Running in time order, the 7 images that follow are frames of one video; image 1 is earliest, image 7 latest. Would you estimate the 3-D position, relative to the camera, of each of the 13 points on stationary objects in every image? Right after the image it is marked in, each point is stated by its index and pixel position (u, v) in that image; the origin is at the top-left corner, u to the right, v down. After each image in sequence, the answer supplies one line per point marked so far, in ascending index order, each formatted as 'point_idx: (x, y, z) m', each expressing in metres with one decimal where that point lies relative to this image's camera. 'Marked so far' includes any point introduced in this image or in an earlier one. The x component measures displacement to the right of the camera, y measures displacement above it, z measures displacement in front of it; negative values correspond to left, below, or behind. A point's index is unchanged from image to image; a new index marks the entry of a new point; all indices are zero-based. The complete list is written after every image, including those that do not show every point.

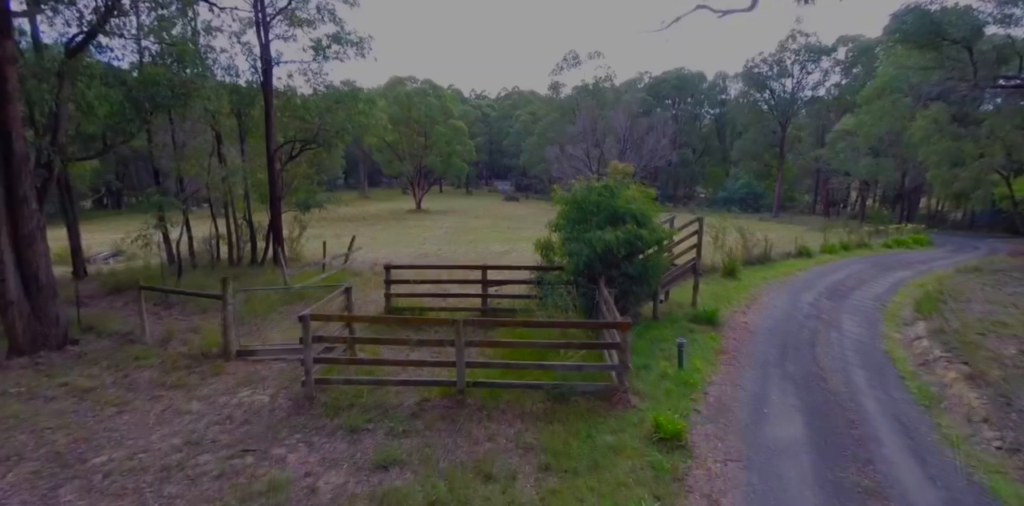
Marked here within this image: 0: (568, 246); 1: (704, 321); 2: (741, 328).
0: (+1.0, +0.1, +9.0) m
1: (+3.7, -1.3, +9.9) m
2: (+4.4, -1.4, +9.8) m
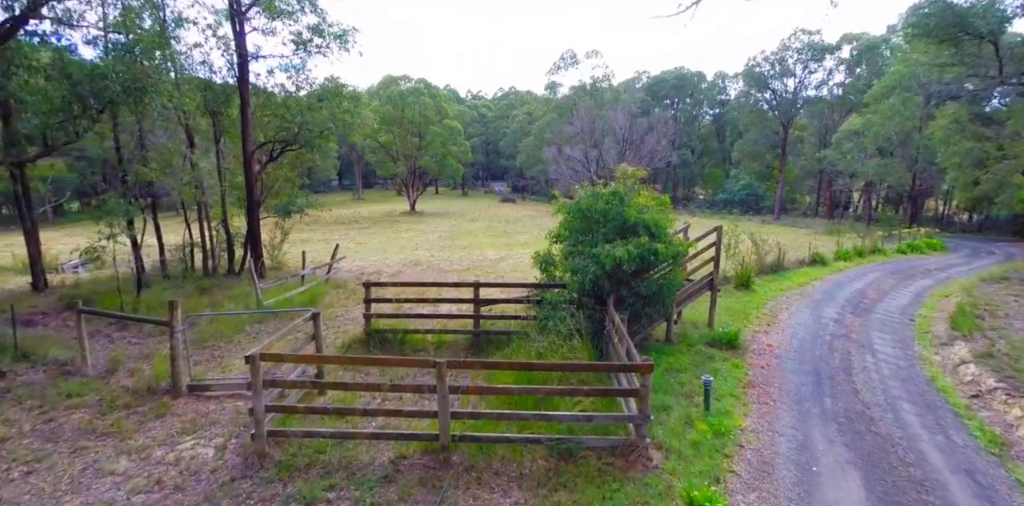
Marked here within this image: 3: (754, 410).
0: (+0.9, -0.1, +7.8) m
1: (+3.6, -1.6, +8.8) m
2: (+4.3, -1.7, +8.7) m
3: (+3.0, -2.0, +6.5) m
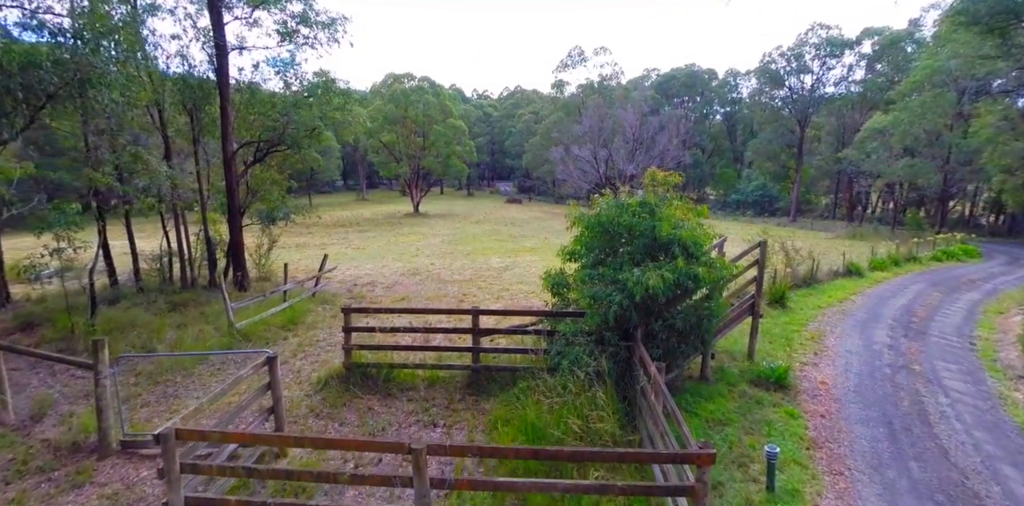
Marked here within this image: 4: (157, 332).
0: (+1.0, -0.4, +6.4) m
1: (+3.7, -1.9, +7.3) m
2: (+4.4, -2.0, +7.3) m
3: (+3.1, -2.3, +5.0) m
4: (-6.8, -1.5, +9.9) m
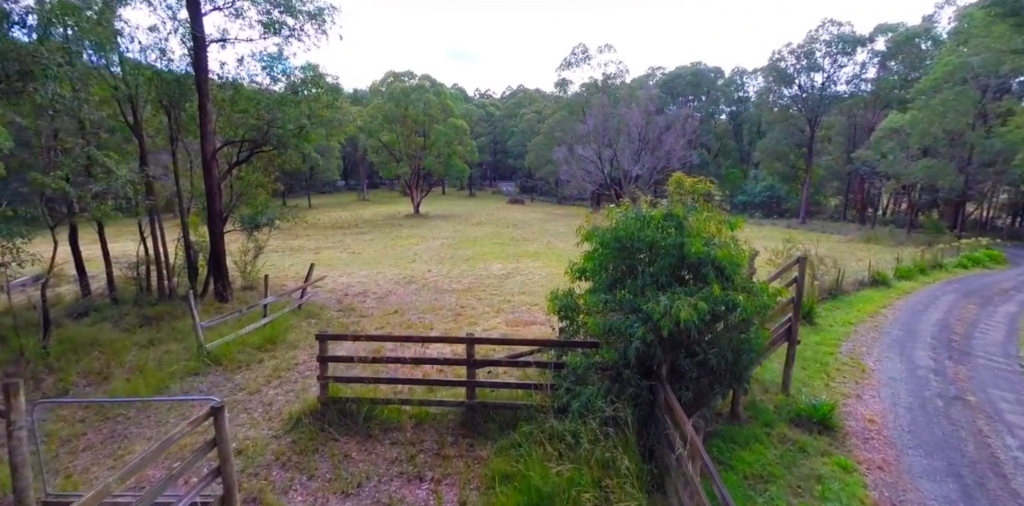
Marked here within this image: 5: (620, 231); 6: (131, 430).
0: (+1.0, -0.7, +5.4) m
1: (+3.7, -2.1, +6.3) m
2: (+4.4, -2.2, +6.3) m
3: (+3.1, -2.5, +4.0) m
4: (-6.8, -1.7, +8.9) m
5: (+1.2, +0.2, +5.6) m
6: (-4.9, -2.2, +6.7) m
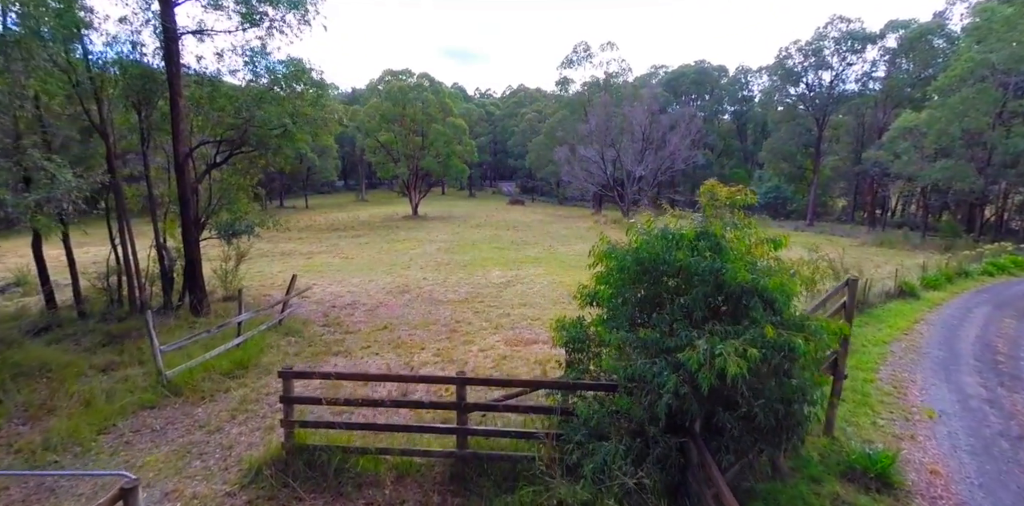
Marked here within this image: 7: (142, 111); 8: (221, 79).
0: (+1.0, -0.9, +4.4) m
1: (+3.7, -2.3, +5.3) m
2: (+4.4, -2.4, +5.2) m
3: (+3.0, -2.7, +3.0) m
4: (-6.8, -2.0, +7.9) m
5: (+1.2, 0.0, +4.6) m
6: (-4.9, -2.5, +5.7) m
7: (-8.5, +3.2, +11.9) m
8: (-6.9, +4.2, +12.4) m
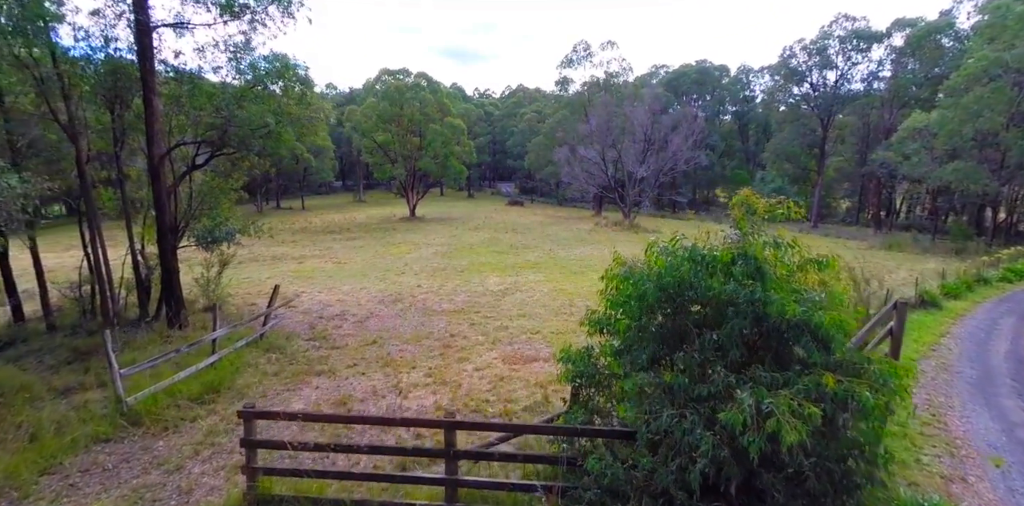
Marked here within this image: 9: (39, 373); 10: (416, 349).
0: (+1.0, -1.1, +3.6) m
1: (+3.7, -2.5, +4.5) m
2: (+4.3, -2.6, +4.5) m
3: (+3.0, -2.9, +2.2) m
4: (-6.8, -2.1, +7.2) m
5: (+1.1, -0.2, +3.8) m
6: (-4.9, -2.7, +4.9) m
7: (-8.5, +3.1, +11.1) m
8: (-7.0, +4.0, +11.6) m
9: (-7.8, -2.0, +8.6) m
10: (-1.9, -1.9, +10.2) m
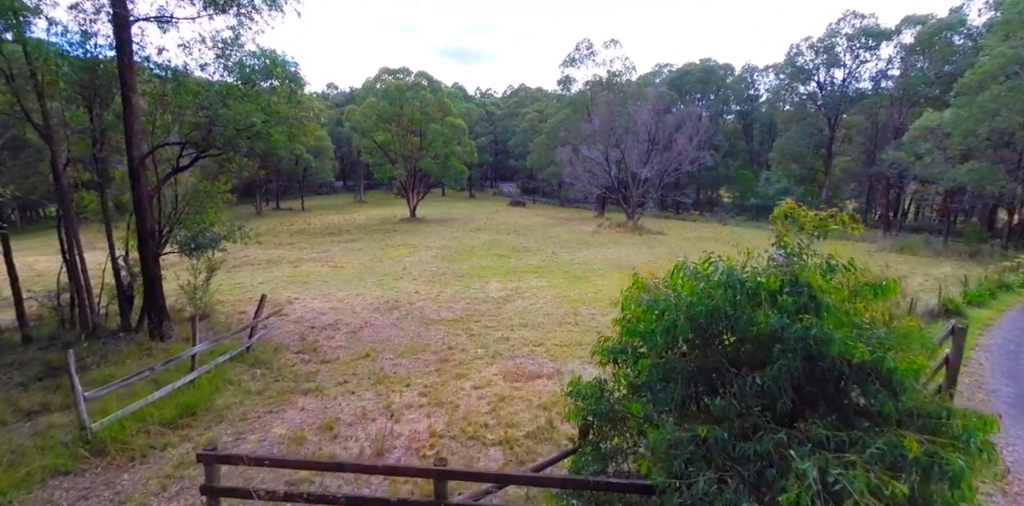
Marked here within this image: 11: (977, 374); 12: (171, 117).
0: (+1.0, -1.2, +3.0) m
1: (+3.7, -2.7, +3.9) m
2: (+4.3, -2.8, +3.8) m
3: (+3.0, -3.1, +1.6) m
4: (-6.8, -2.3, +6.6) m
5: (+1.1, -0.3, +3.2) m
6: (-4.9, -2.8, +4.3) m
7: (-8.5, +2.9, +10.5) m
8: (-6.9, +3.8, +11.0) m
9: (-7.8, -2.1, +8.0) m
10: (-1.8, -2.0, +9.5) m
11: (+8.1, -2.1, +9.1) m
12: (-7.6, +3.0, +11.5) m
